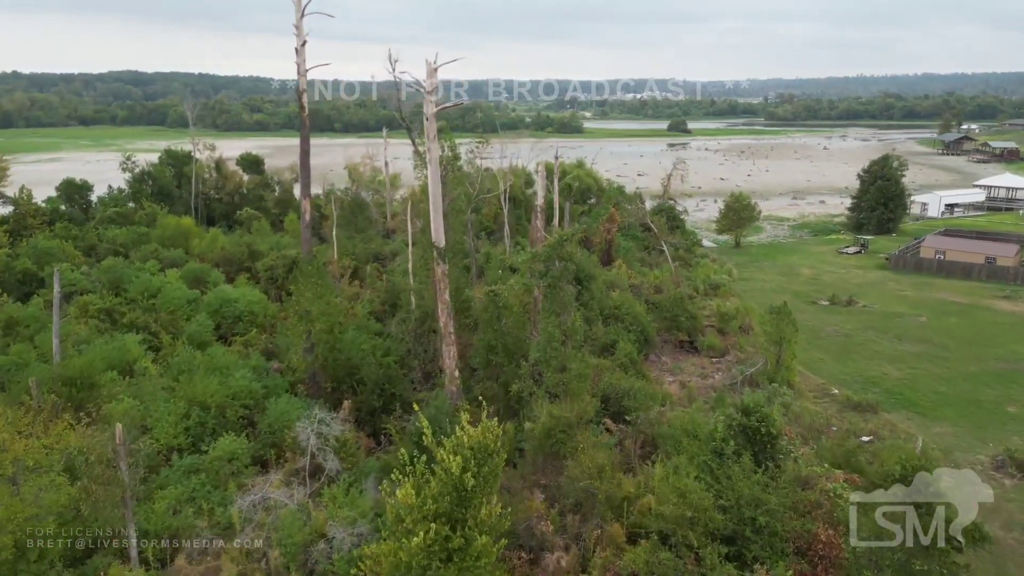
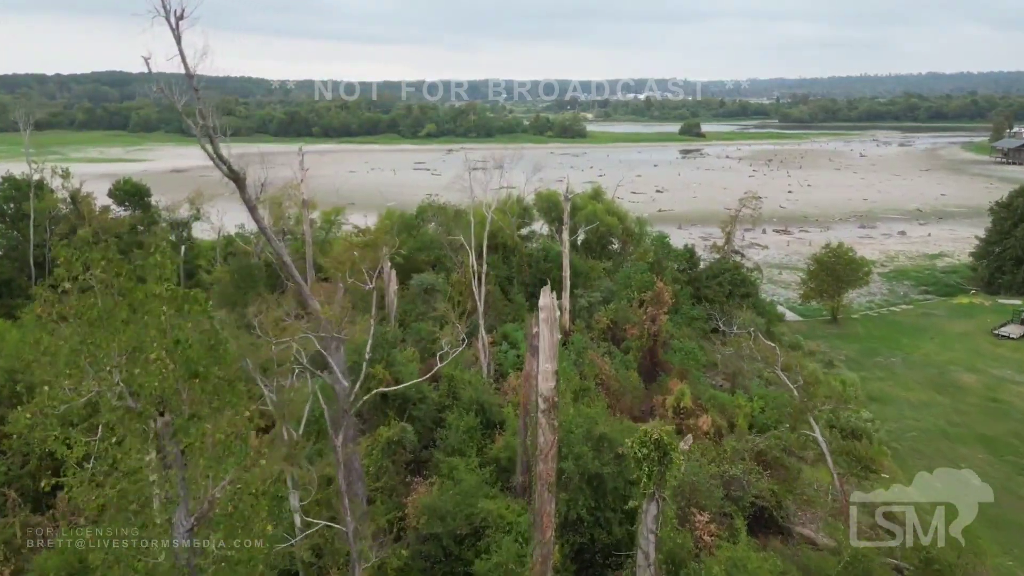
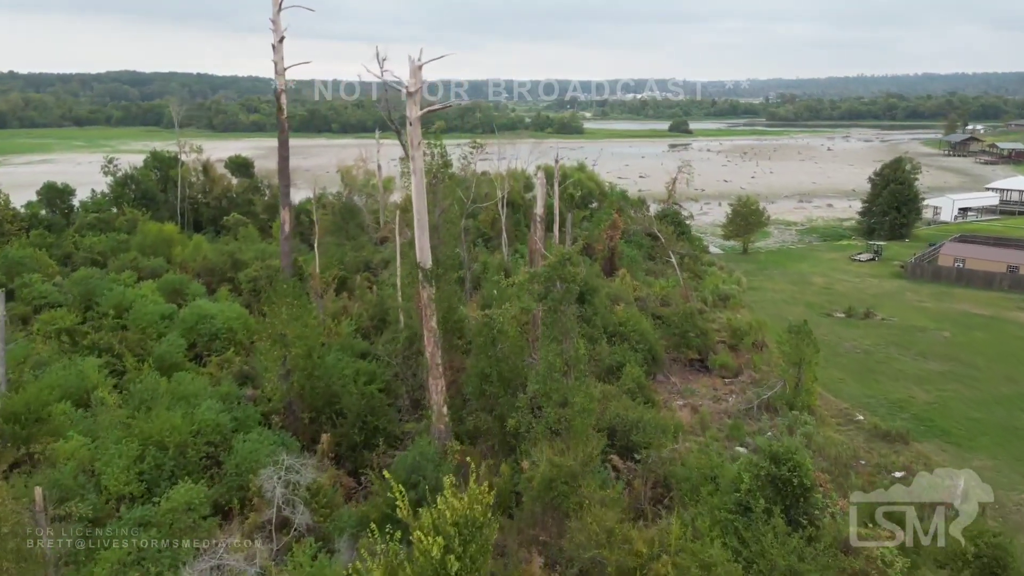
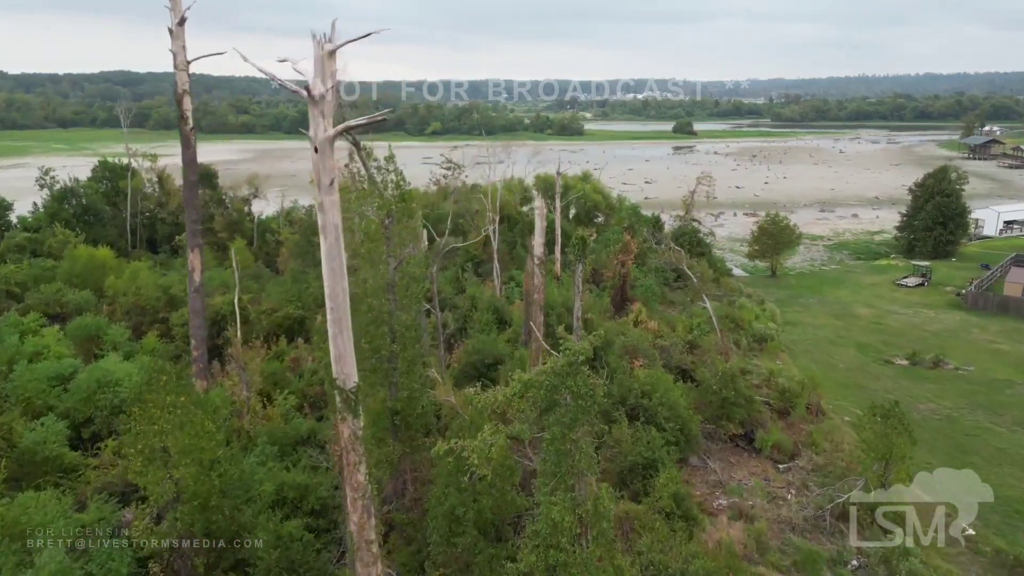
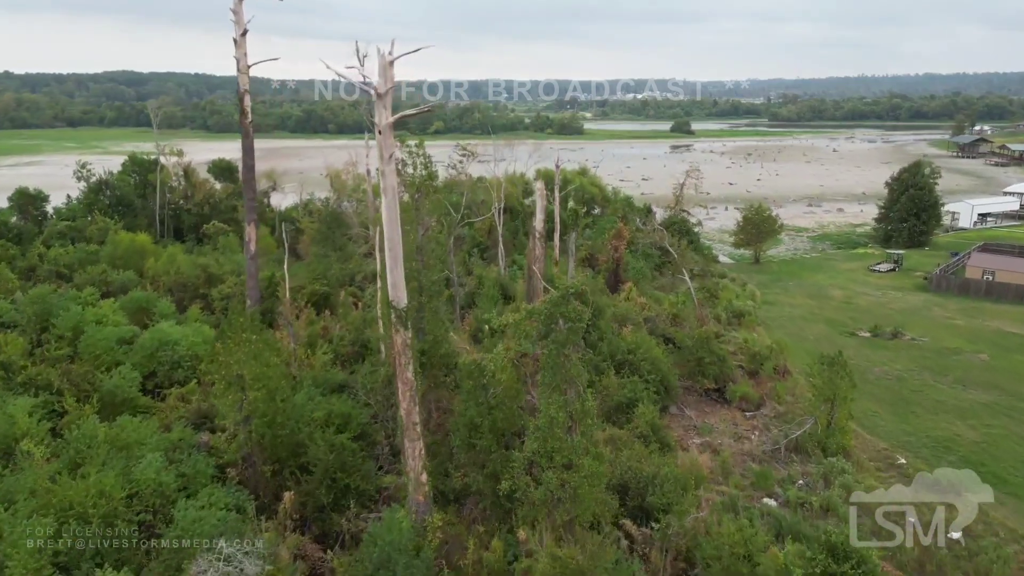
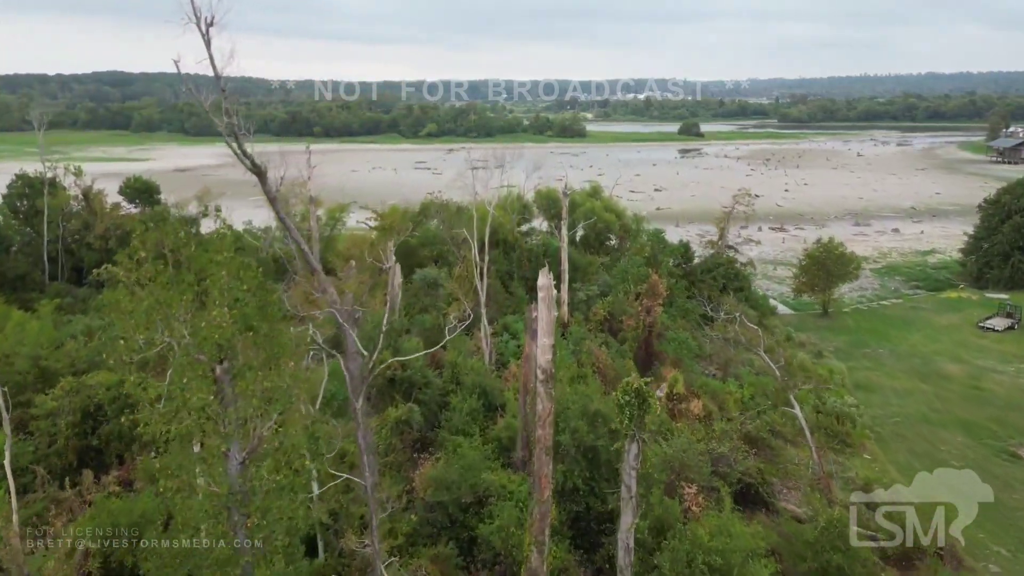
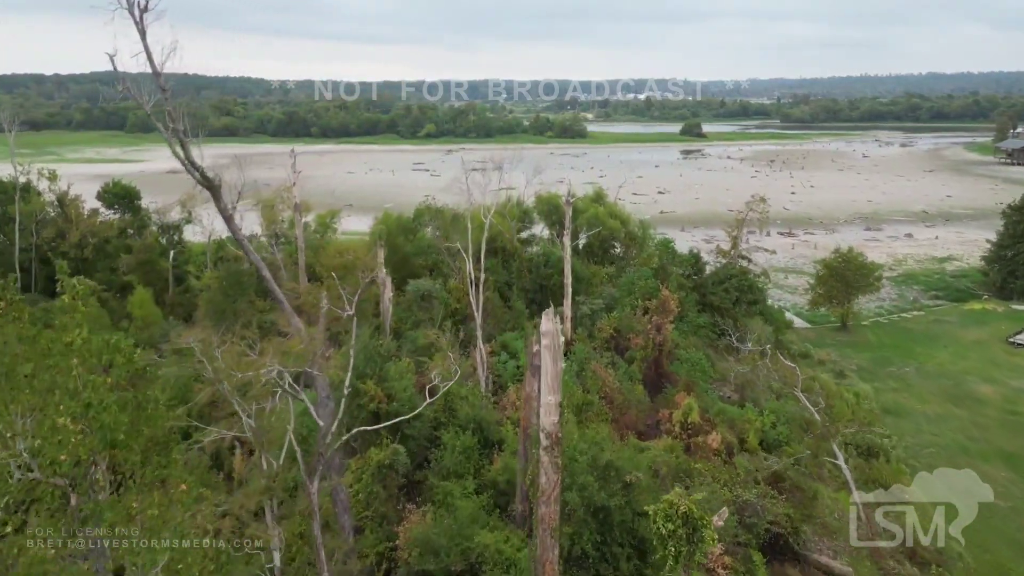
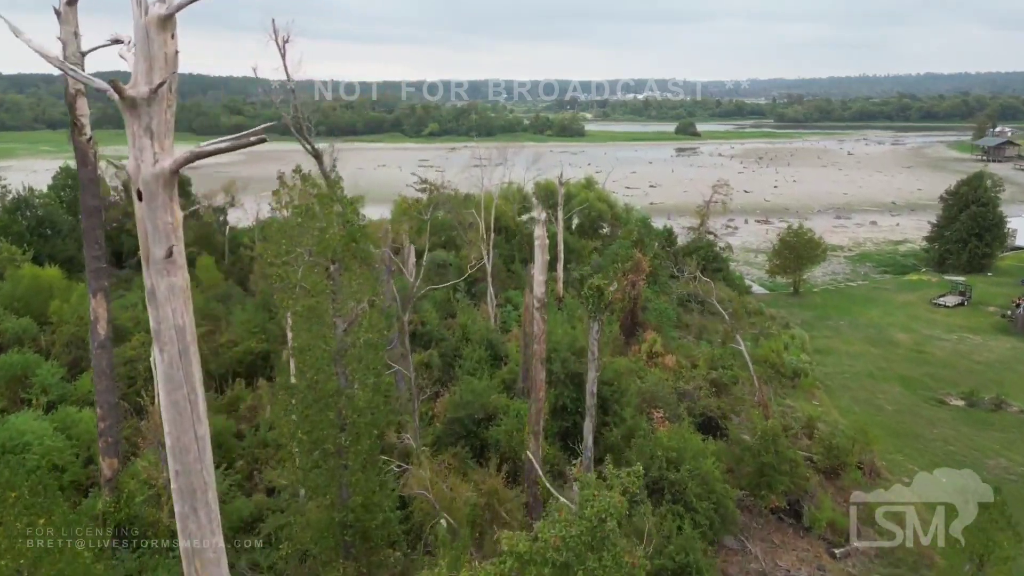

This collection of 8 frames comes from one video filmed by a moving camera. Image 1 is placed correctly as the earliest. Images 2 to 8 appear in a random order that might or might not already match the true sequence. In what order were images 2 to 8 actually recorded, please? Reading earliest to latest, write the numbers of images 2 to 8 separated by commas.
3, 5, 4, 8, 6, 2, 7
